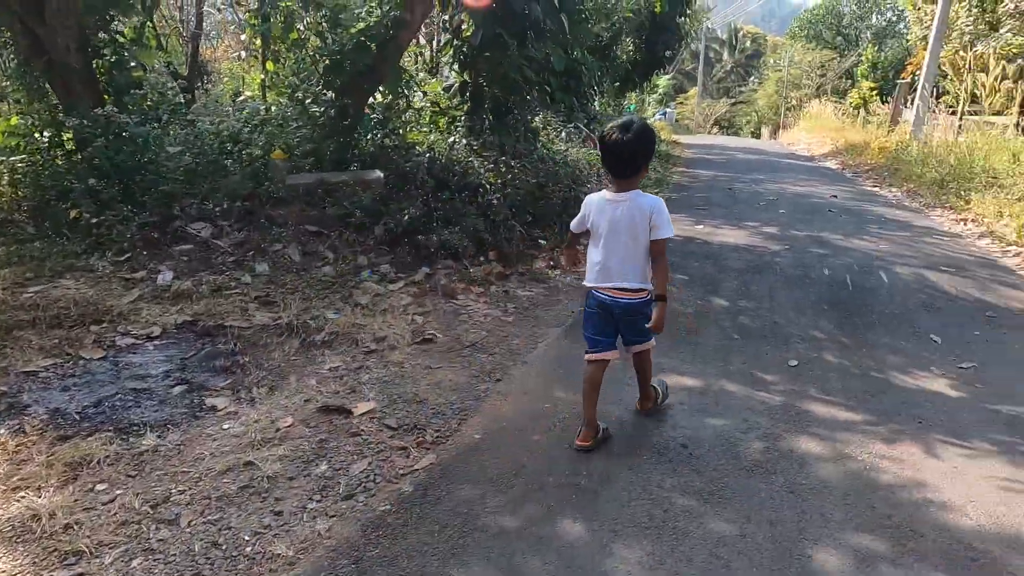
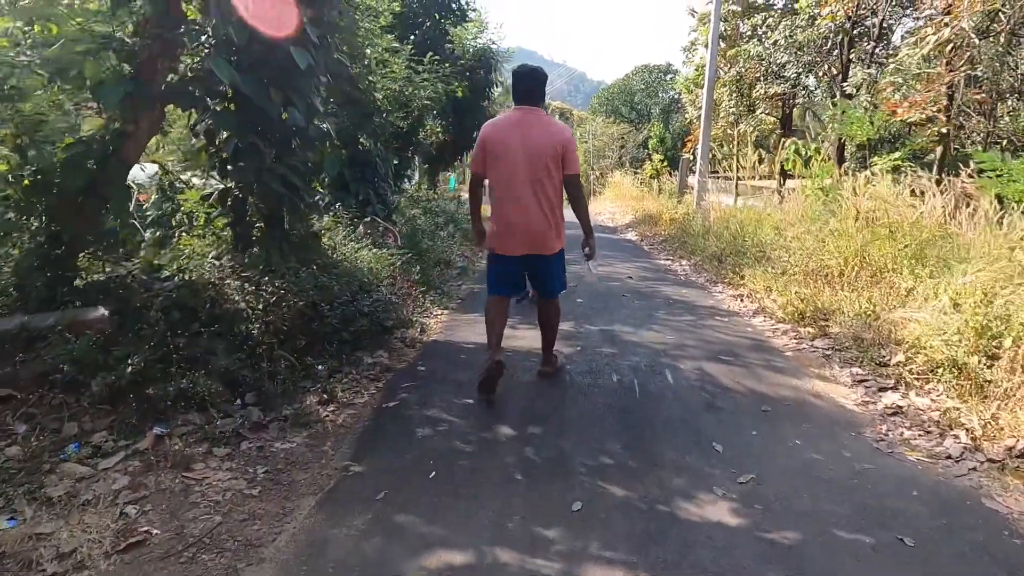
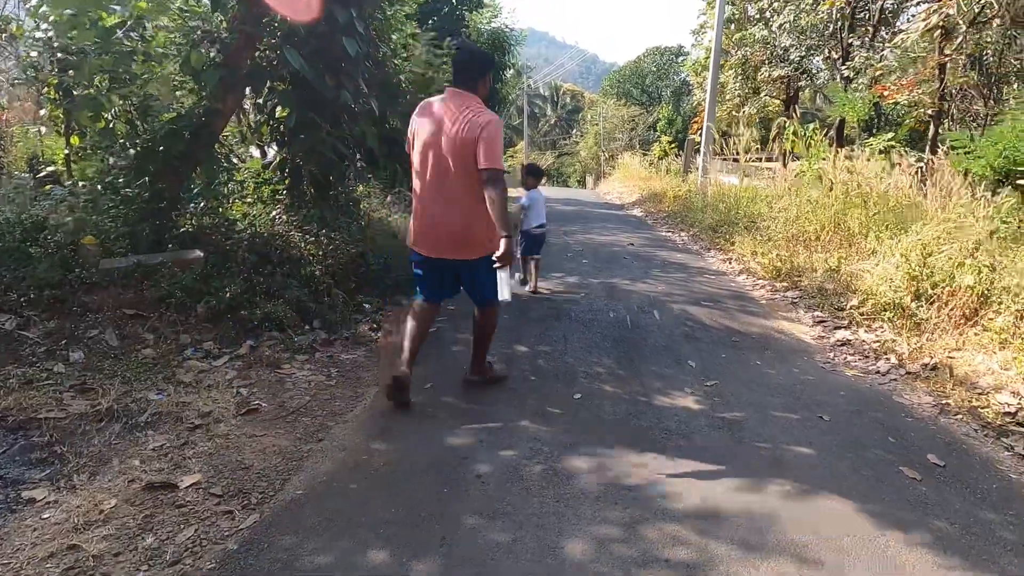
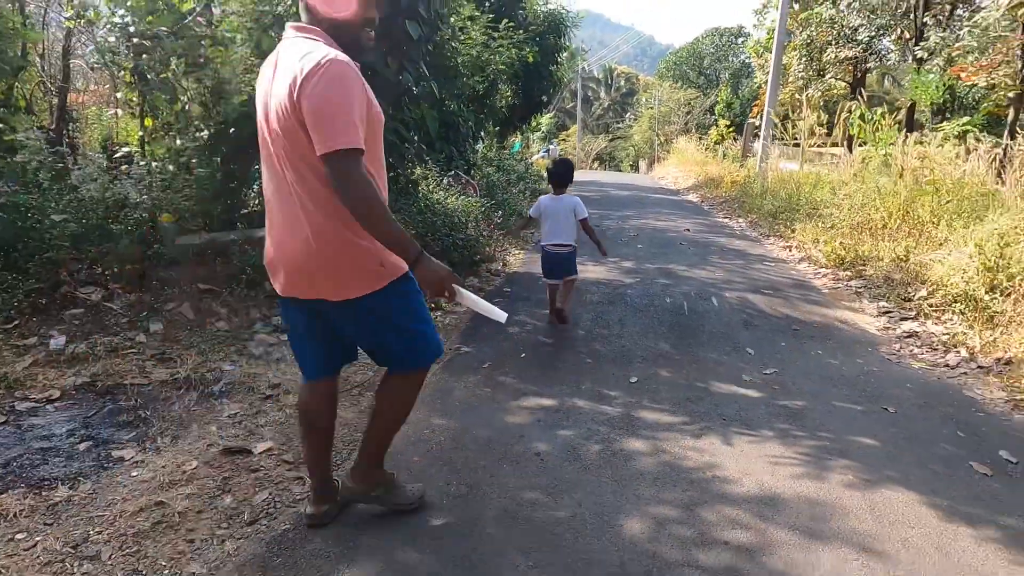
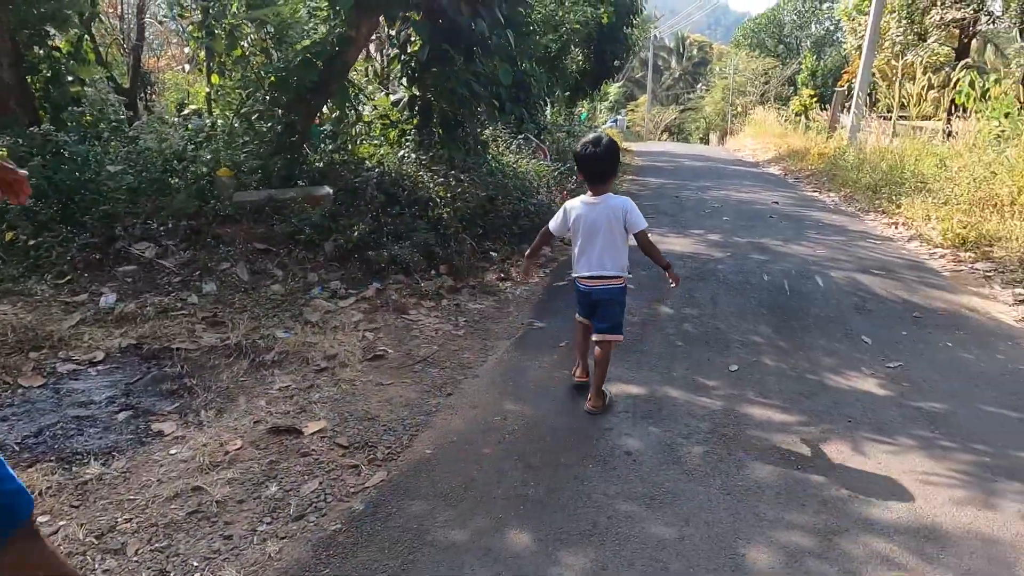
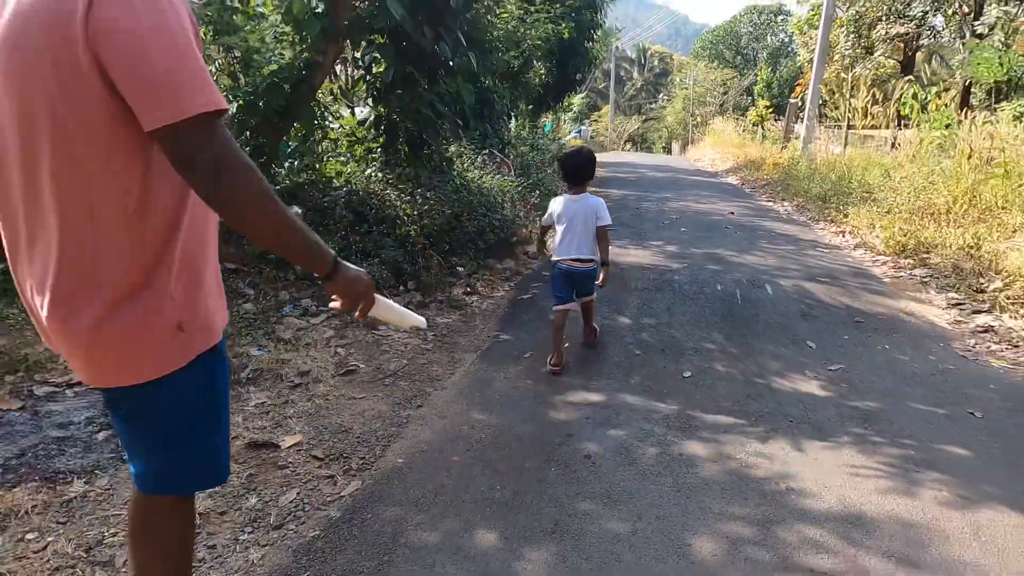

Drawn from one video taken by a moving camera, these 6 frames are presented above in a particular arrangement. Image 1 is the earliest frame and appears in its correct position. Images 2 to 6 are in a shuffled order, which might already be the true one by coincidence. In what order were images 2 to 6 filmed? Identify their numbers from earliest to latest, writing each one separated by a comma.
5, 6, 4, 3, 2
